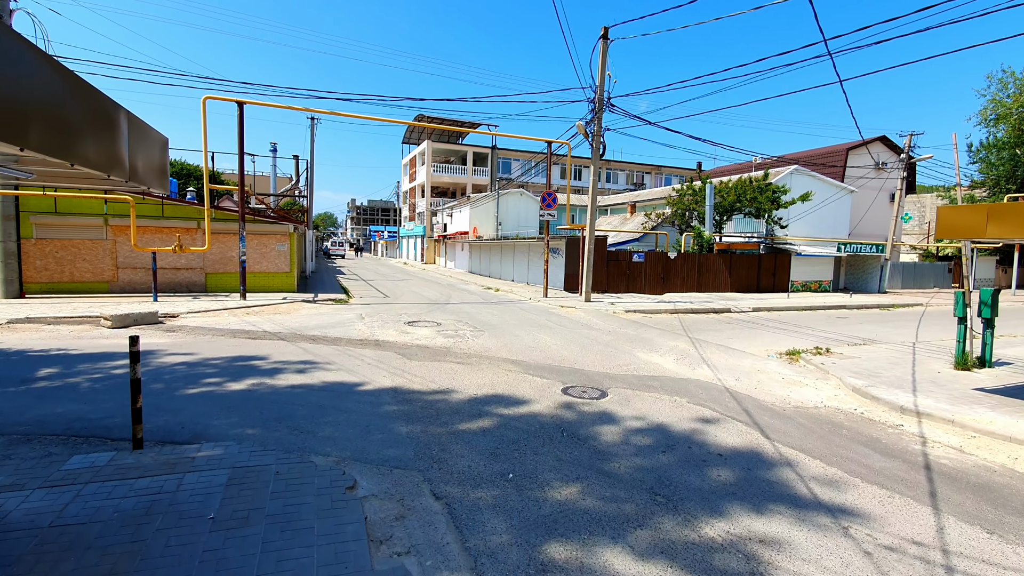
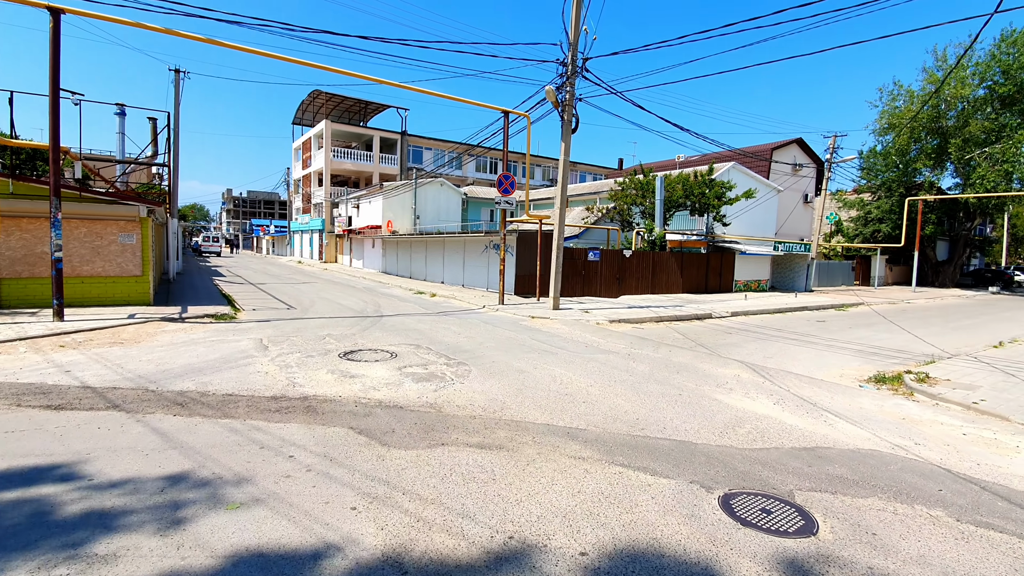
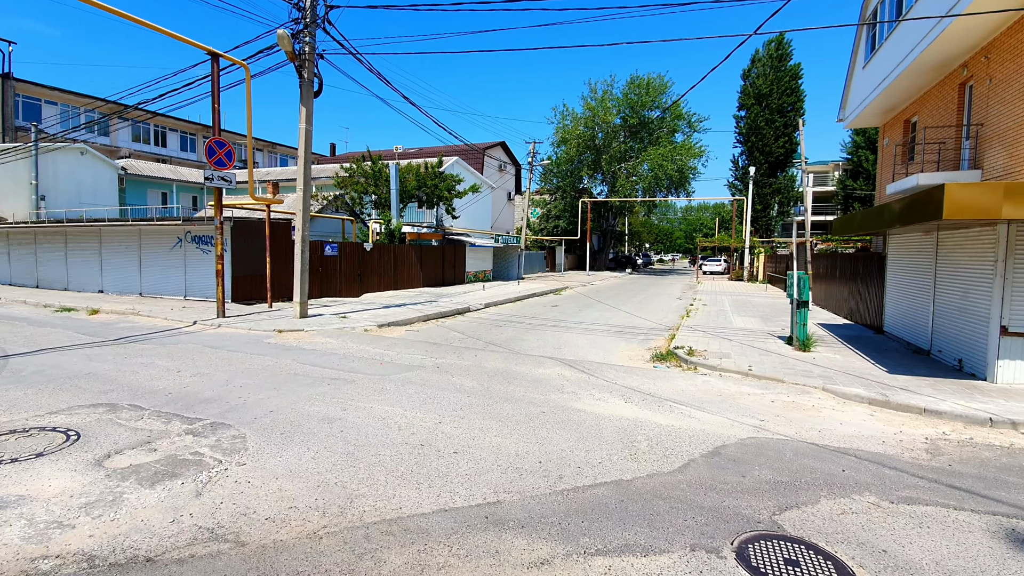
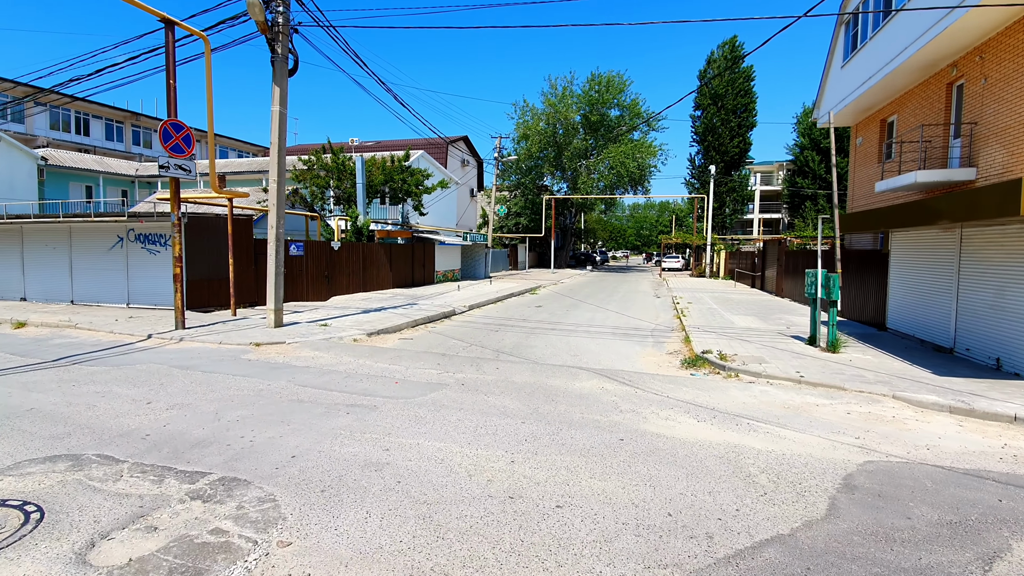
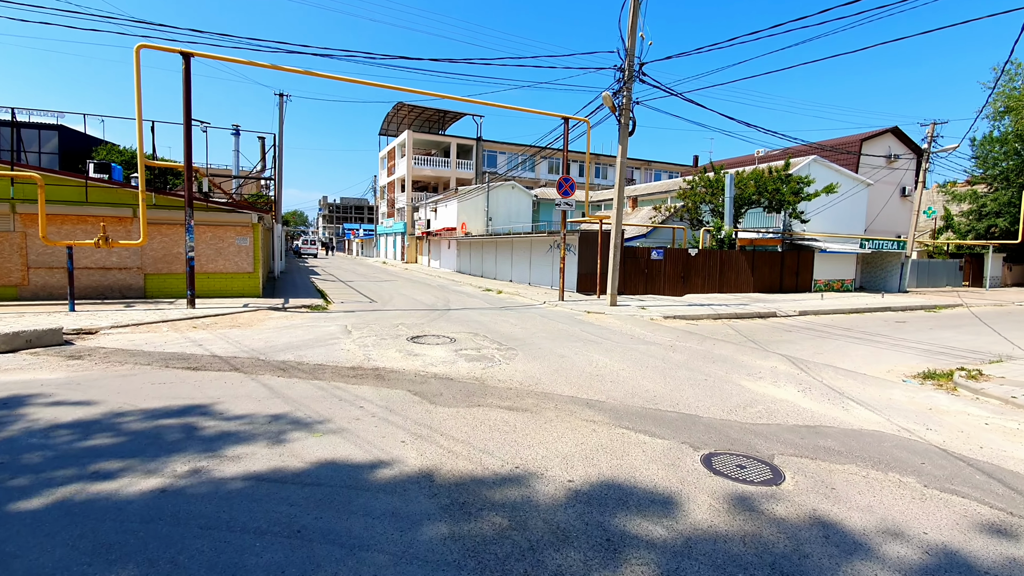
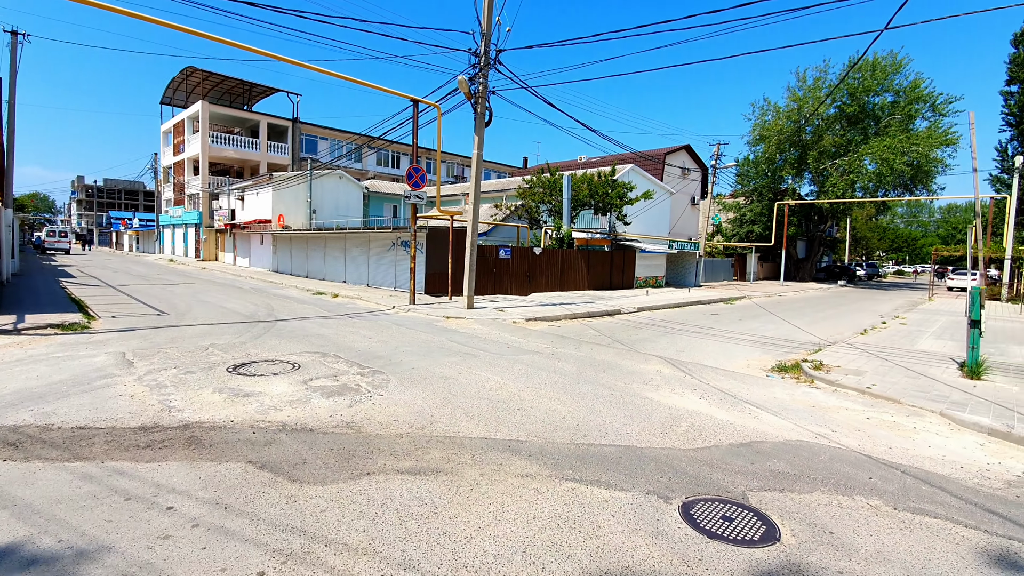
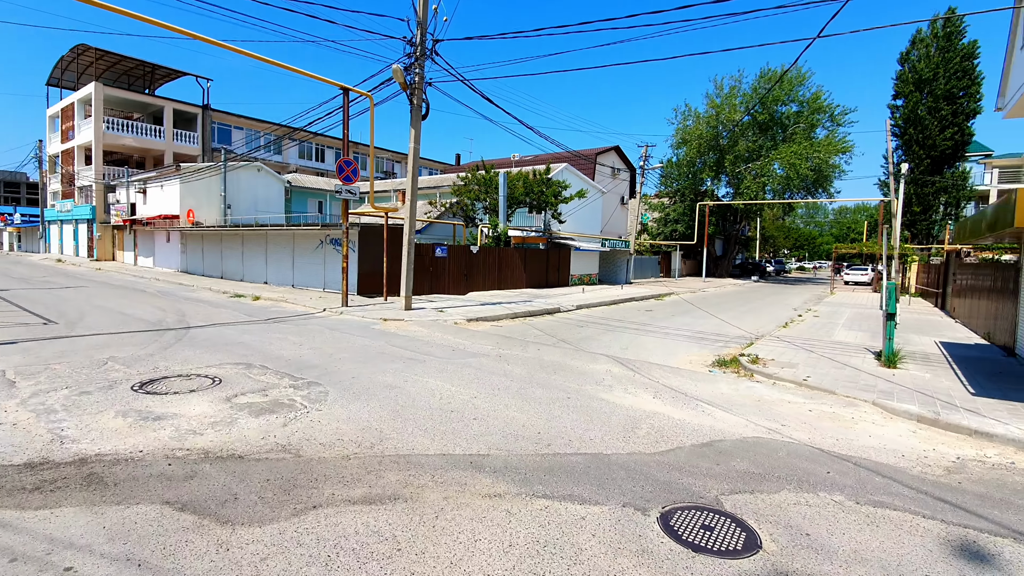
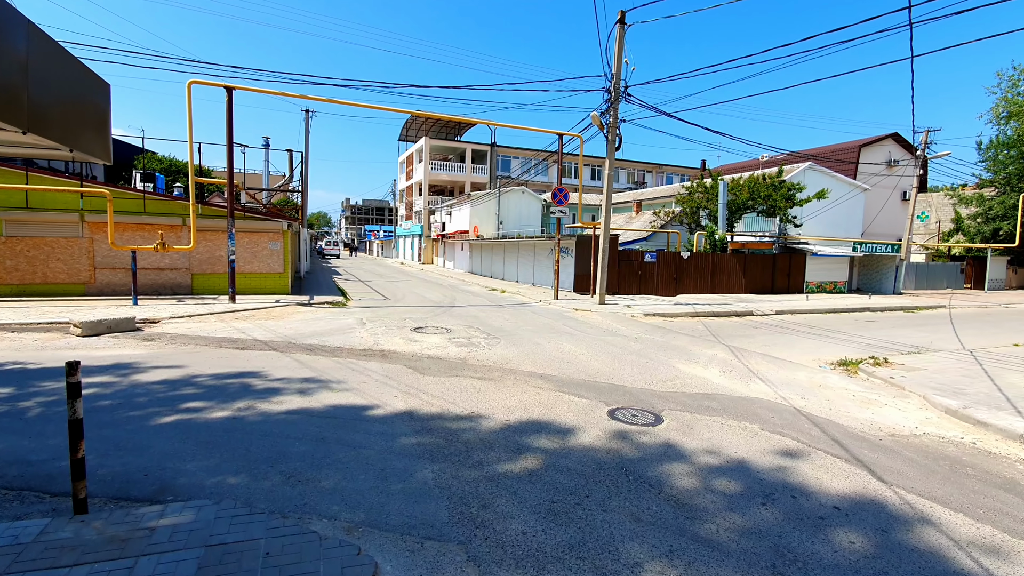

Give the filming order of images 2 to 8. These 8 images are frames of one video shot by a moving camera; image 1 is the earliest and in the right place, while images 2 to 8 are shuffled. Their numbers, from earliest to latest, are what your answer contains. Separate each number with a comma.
8, 5, 2, 6, 7, 3, 4
